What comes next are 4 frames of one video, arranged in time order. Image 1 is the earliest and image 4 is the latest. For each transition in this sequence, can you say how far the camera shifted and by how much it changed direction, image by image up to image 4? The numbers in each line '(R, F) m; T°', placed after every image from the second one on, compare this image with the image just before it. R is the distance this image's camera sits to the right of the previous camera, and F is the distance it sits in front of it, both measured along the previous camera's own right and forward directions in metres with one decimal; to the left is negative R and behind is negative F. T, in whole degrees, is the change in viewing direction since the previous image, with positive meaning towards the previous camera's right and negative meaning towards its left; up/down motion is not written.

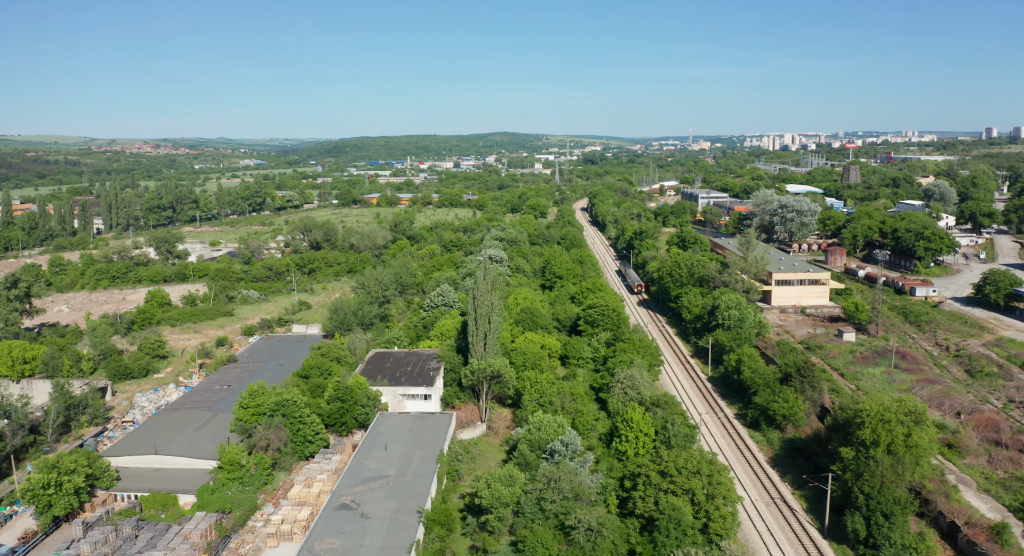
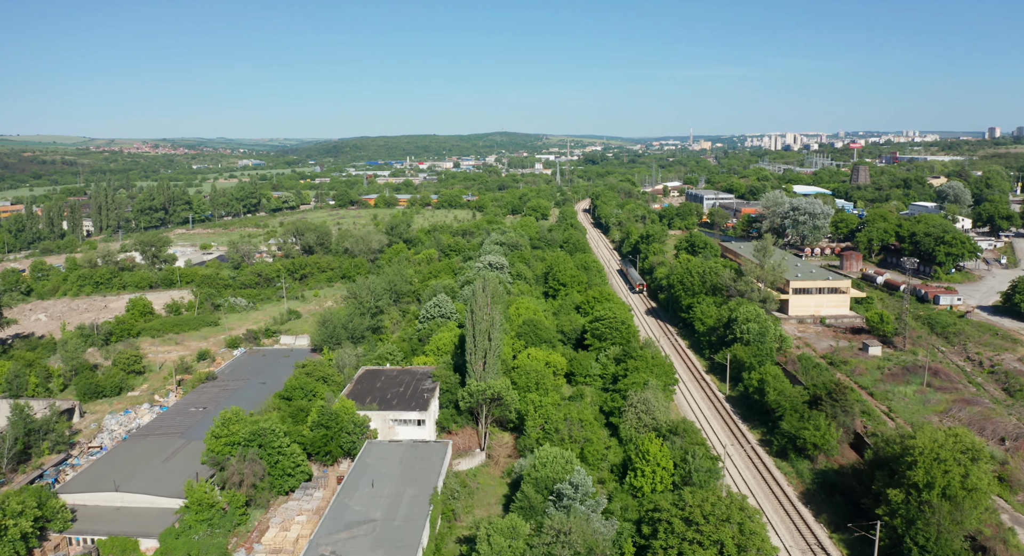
(-0.1, +2.7) m; 0°
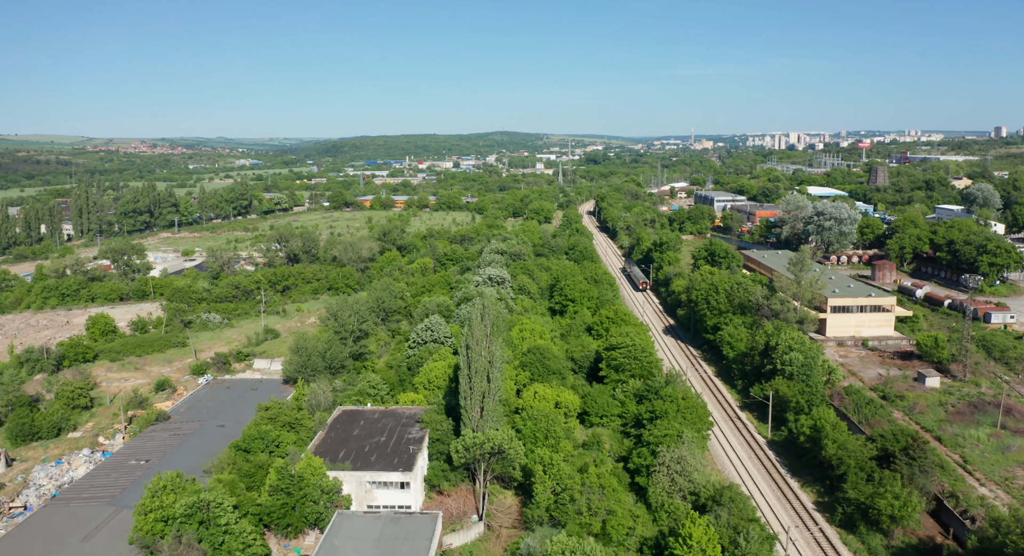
(-0.1, +5.0) m; 0°
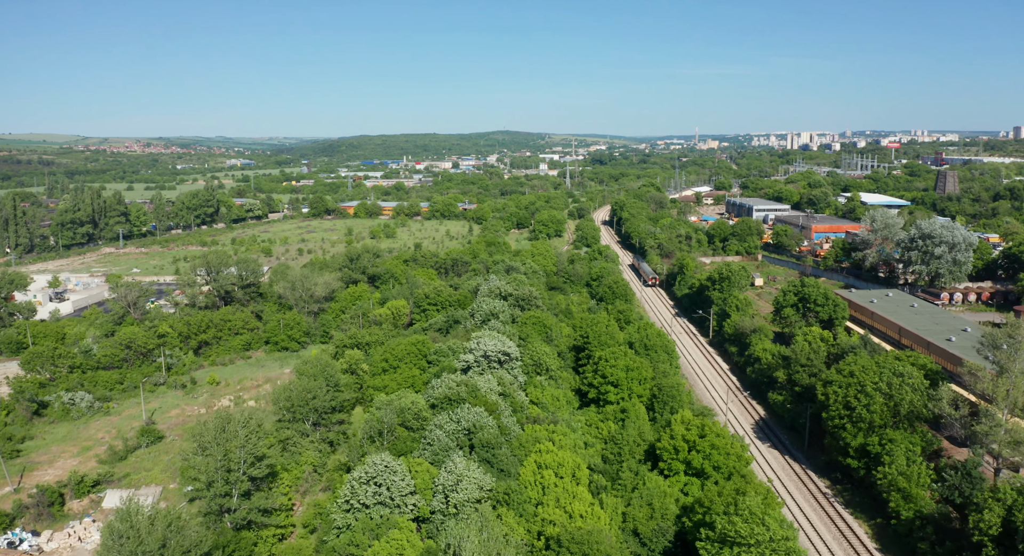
(-0.3, +15.1) m; 0°
